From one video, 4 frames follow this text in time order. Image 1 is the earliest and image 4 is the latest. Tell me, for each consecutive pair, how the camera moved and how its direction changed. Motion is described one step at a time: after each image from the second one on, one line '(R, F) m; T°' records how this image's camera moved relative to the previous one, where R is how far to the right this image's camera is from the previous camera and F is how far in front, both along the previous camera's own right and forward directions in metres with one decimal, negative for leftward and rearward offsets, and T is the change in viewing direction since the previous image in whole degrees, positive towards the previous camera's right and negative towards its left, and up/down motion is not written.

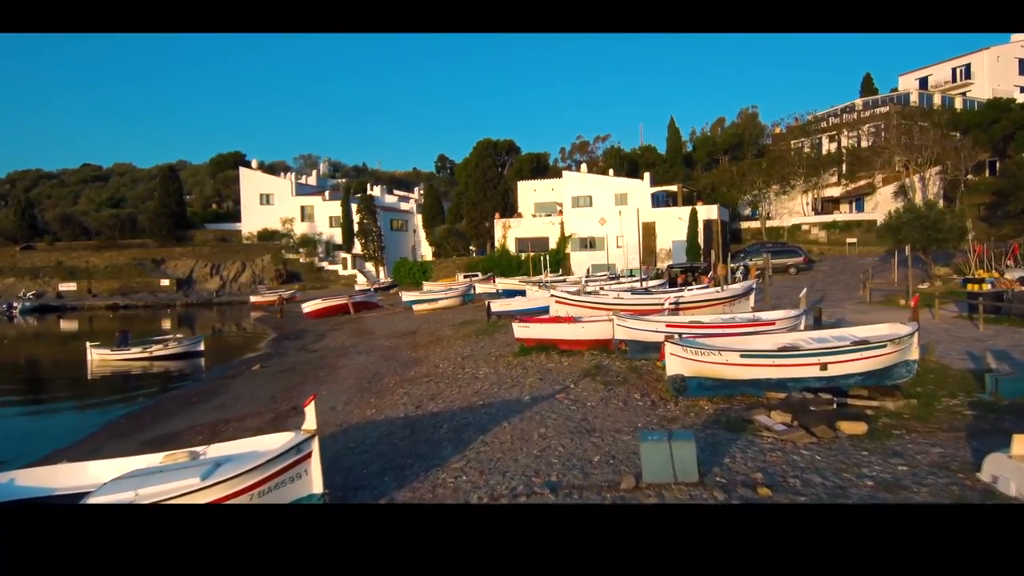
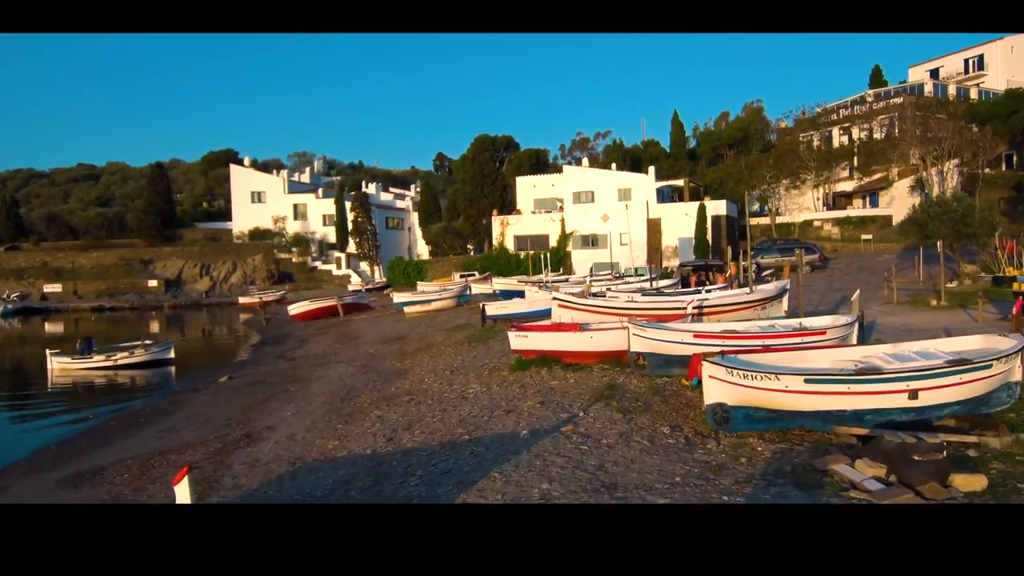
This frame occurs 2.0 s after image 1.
(+0.1, +2.5) m; 0°
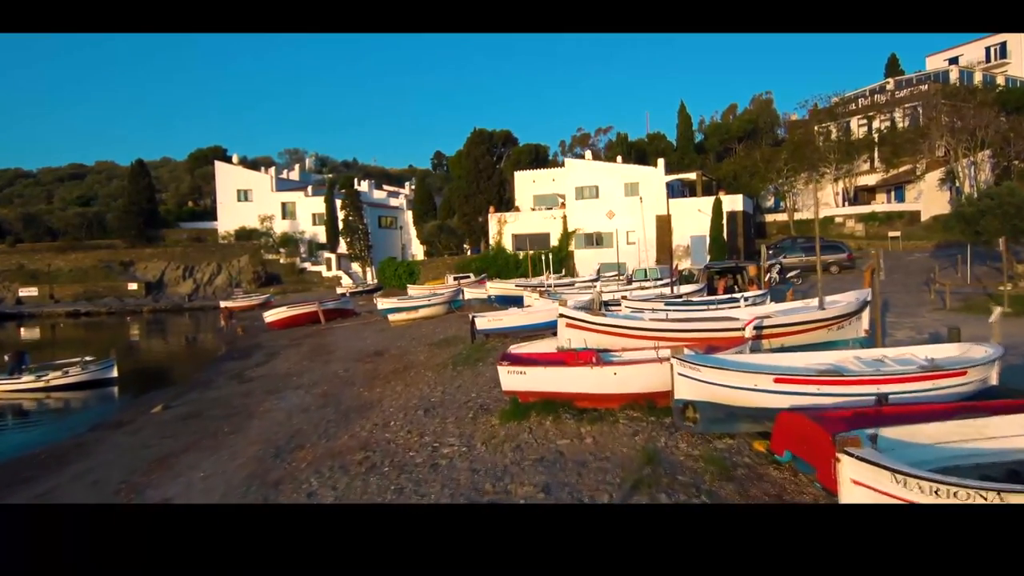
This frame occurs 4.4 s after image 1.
(+0.1, +3.9) m; 0°
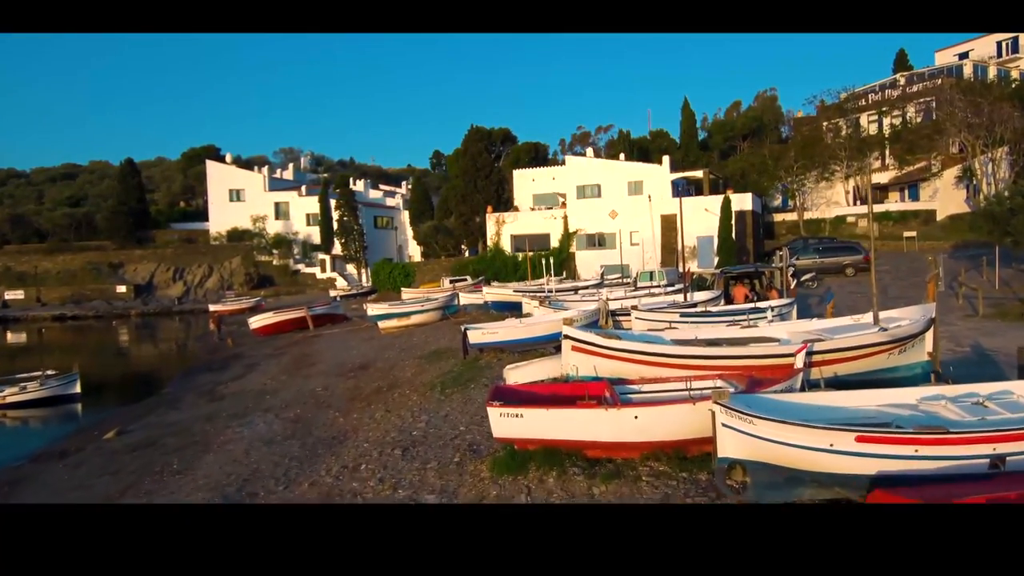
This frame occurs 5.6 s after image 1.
(+0.1, +2.0) m; 0°
